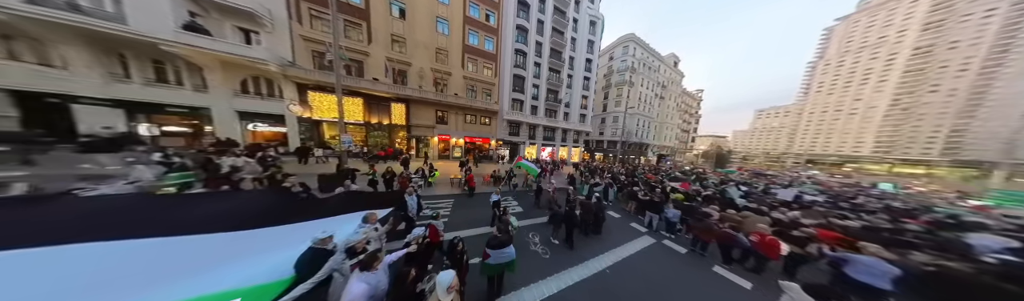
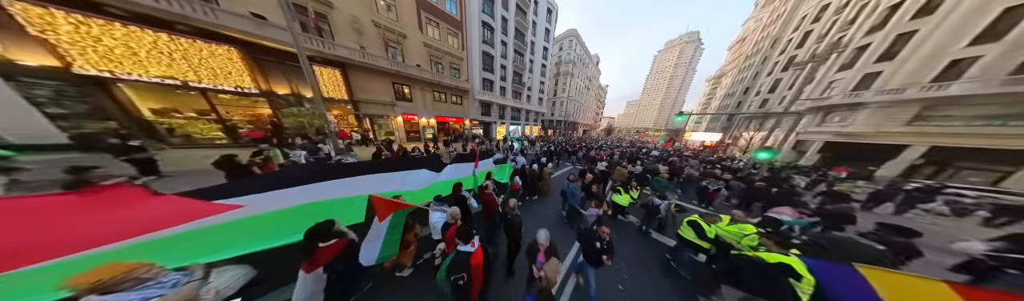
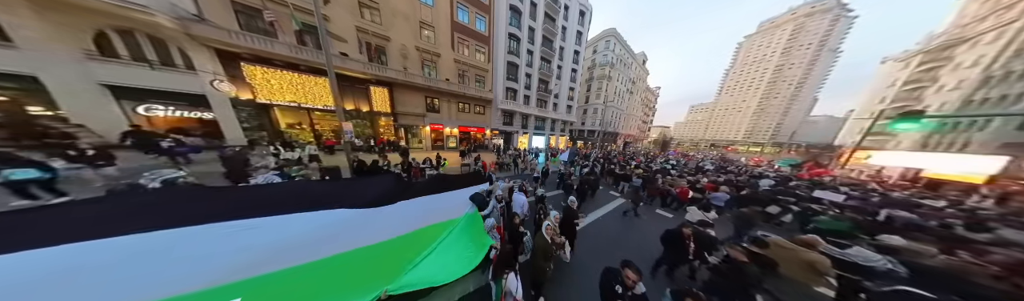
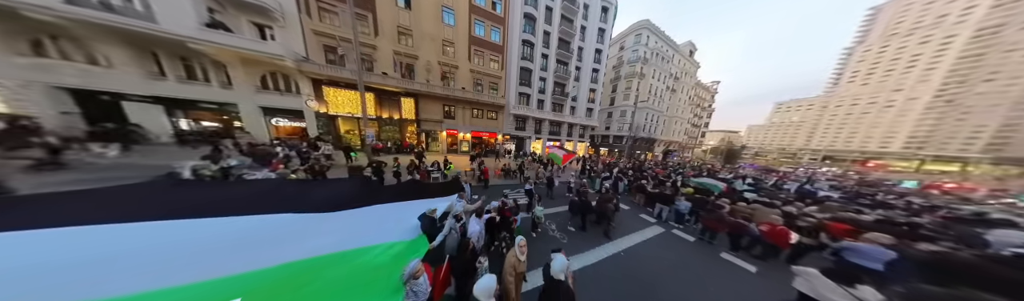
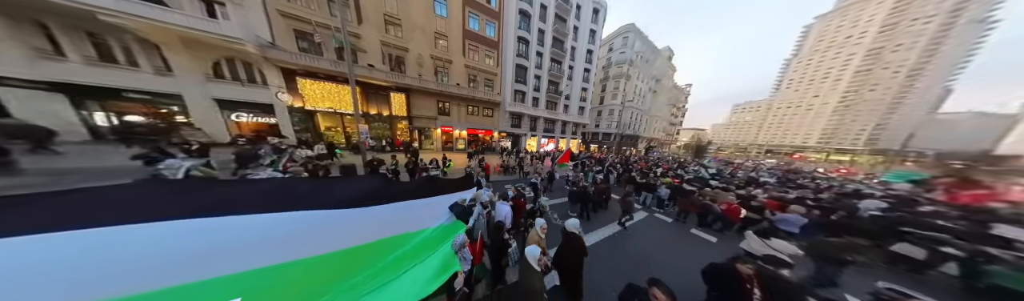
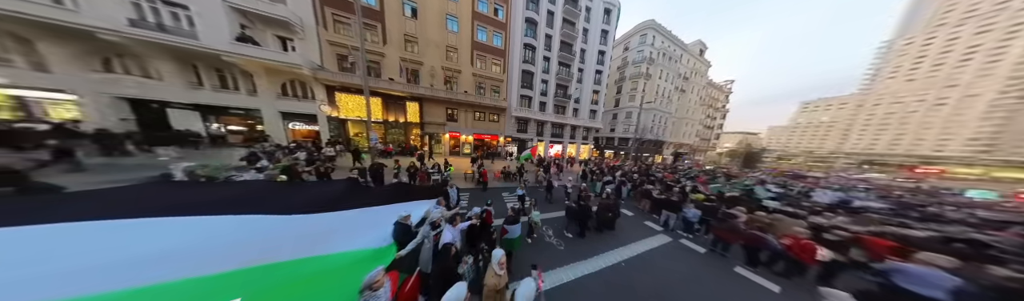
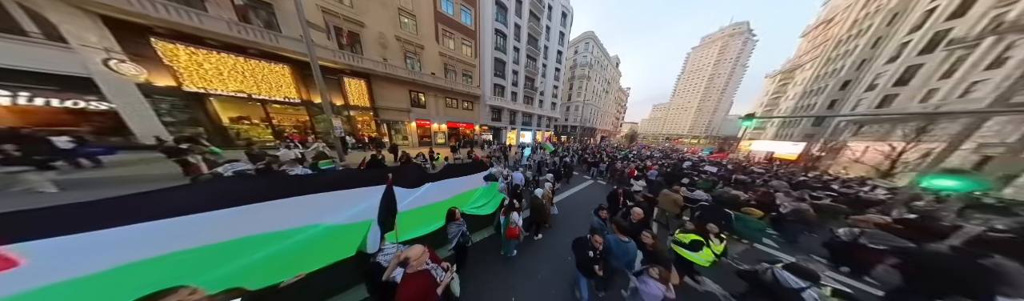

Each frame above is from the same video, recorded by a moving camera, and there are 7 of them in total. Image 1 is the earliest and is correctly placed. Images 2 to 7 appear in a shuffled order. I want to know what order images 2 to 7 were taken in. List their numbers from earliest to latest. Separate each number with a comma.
6, 4, 5, 3, 7, 2
